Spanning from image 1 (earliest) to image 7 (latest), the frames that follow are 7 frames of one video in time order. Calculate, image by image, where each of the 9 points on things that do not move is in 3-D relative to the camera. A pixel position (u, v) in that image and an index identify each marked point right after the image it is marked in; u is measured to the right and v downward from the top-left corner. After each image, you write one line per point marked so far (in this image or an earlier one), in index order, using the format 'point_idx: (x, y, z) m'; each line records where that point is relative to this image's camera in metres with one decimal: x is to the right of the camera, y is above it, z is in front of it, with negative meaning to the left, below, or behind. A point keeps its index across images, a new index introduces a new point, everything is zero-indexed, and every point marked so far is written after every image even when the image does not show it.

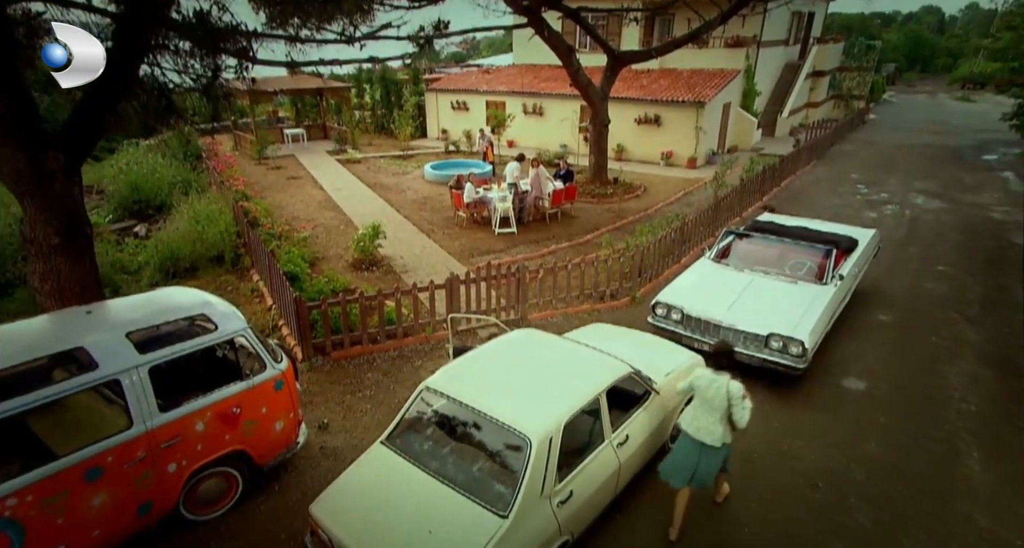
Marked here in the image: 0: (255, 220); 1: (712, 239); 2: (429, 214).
0: (-4.7, +1.0, +9.6) m
1: (+3.7, +0.7, +9.7) m
2: (-1.9, +1.4, +12.2) m
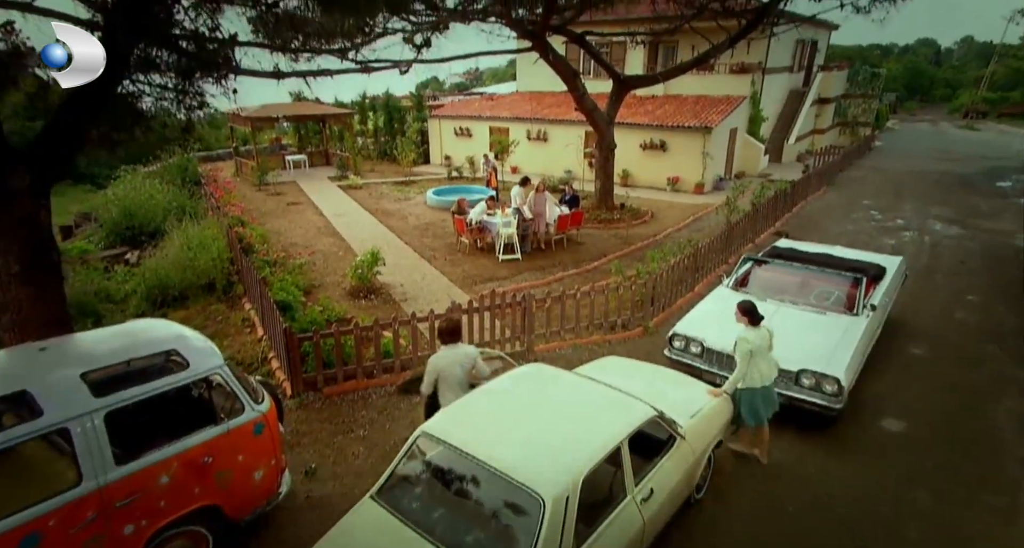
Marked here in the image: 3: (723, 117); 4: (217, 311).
0: (-4.6, +0.5, +9.2) m
1: (+3.8, +0.1, +9.3) m
2: (-1.8, +0.8, +11.8) m
3: (+6.4, +4.7, +15.7) m
4: (-4.5, -0.6, +7.9) m
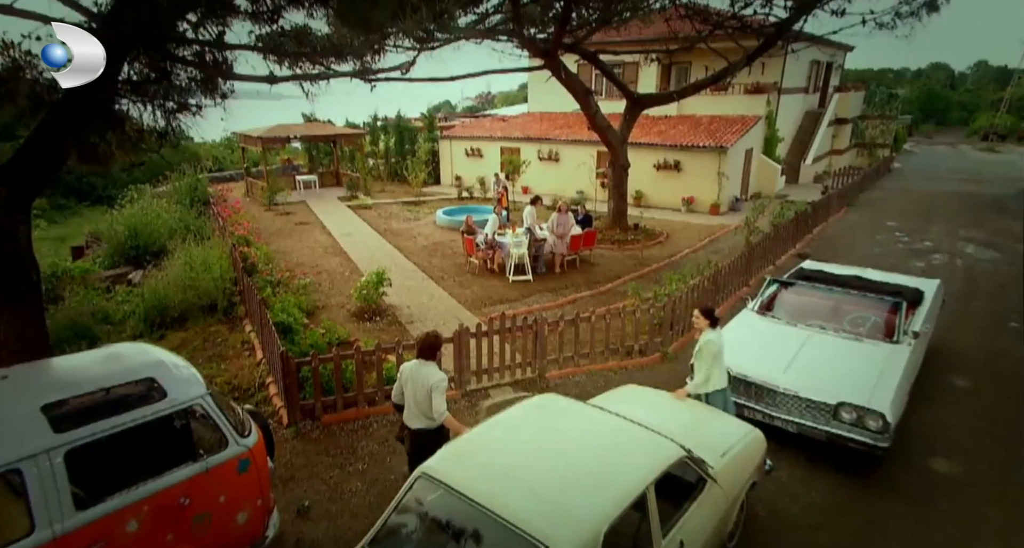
0: (-4.4, +0.1, +9.0) m
1: (+4.0, -0.2, +8.9) m
2: (-1.6, +0.3, +11.5) m
3: (+6.7, +4.0, +15.4) m
4: (-4.3, -0.9, +7.6) m
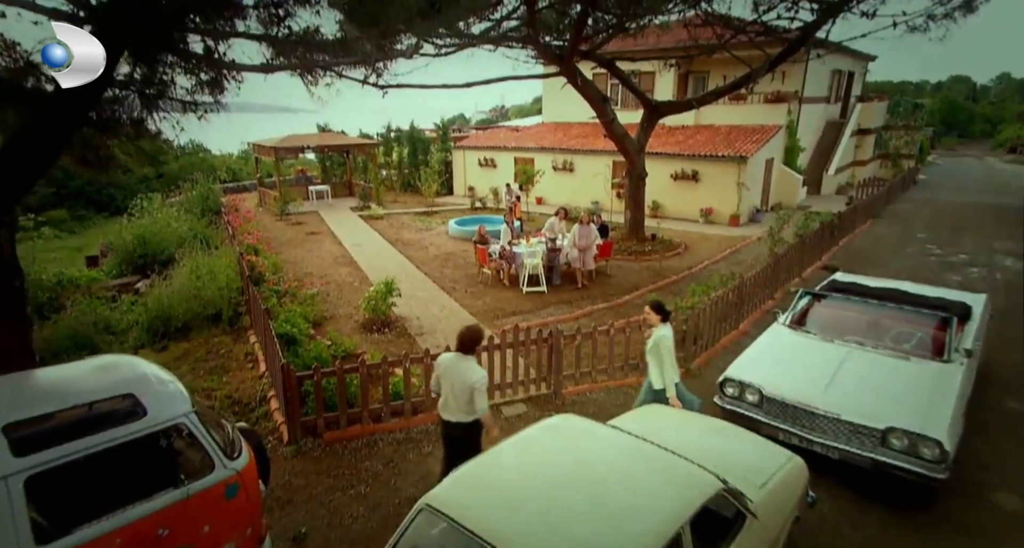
0: (-4.2, 0.0, +8.8) m
1: (+4.2, -0.4, +8.5) m
2: (-1.3, +0.1, +11.3) m
3: (+7.1, +3.7, +15.0) m
4: (-4.1, -1.0, +7.4) m
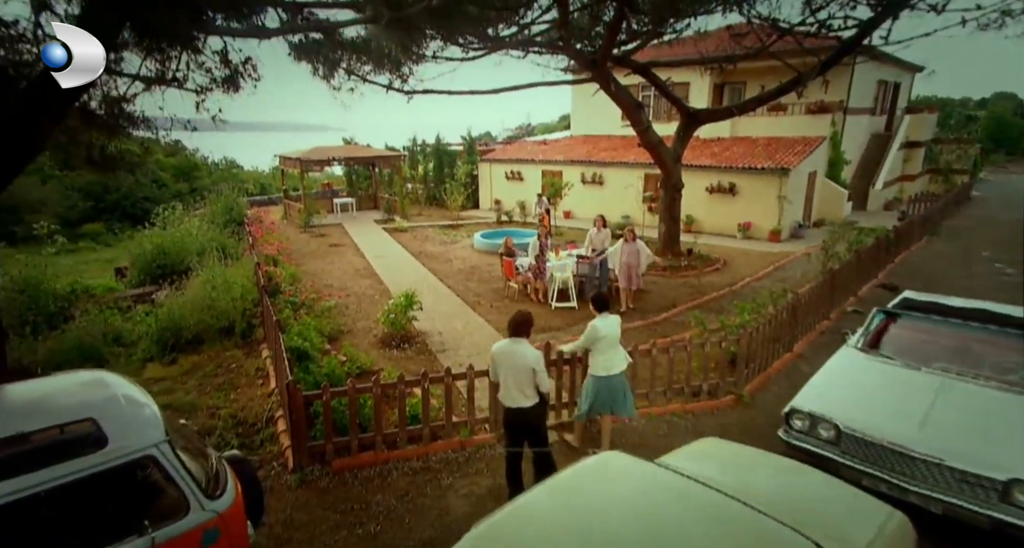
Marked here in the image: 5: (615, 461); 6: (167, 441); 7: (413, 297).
0: (-3.8, -0.2, +8.4) m
1: (+4.7, -0.7, +7.7) m
2: (-0.7, -0.2, +10.7) m
3: (+7.9, +3.1, +14.2) m
4: (-3.7, -1.1, +7.0) m
5: (+0.6, -1.0, +2.9) m
6: (-1.7, -0.8, +2.6) m
7: (-1.5, -0.3, +7.7) m
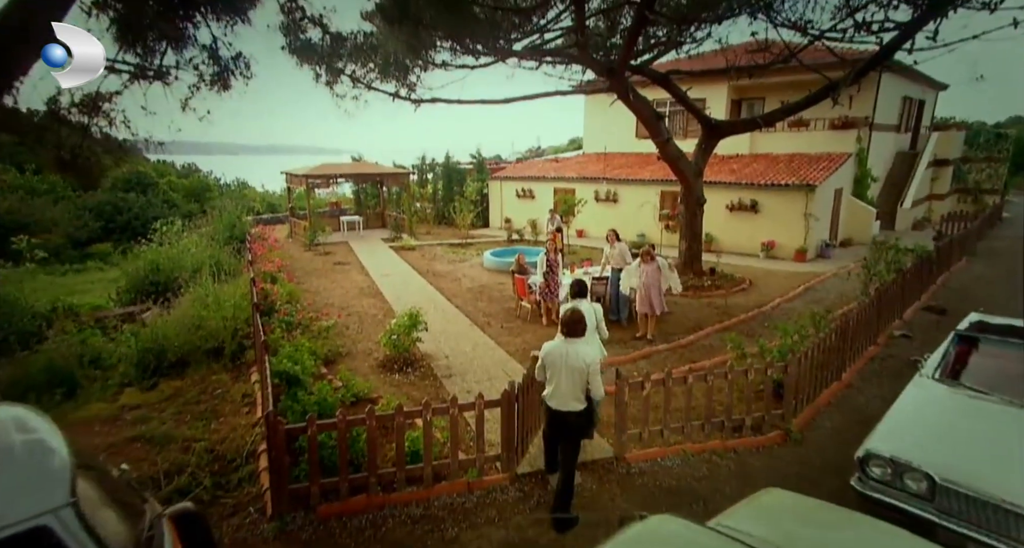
0: (-3.6, -0.5, +7.8) m
1: (+4.8, -1.0, +7.0) m
2: (-0.5, -0.6, +10.1) m
3: (+8.2, +2.6, +13.6) m
4: (-3.6, -1.3, +6.3) m
5: (+0.7, -1.1, +2.2) m
6: (-1.6, -0.9, +2.0) m
7: (-1.3, -0.6, +7.1) m
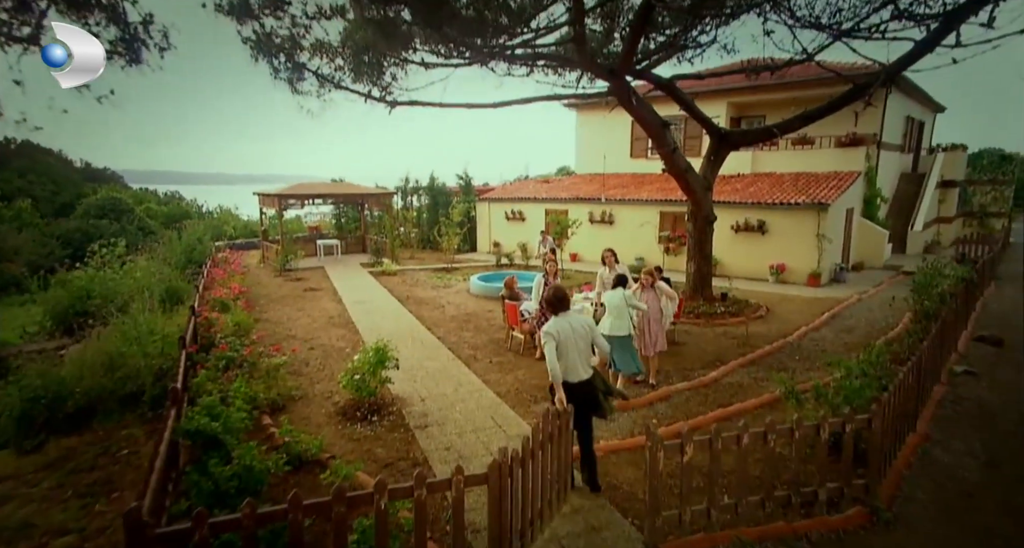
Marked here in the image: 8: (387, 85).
0: (-3.7, -0.8, +6.5) m
1: (+4.7, -1.2, +5.8) m
2: (-0.7, -1.0, +8.8) m
3: (+7.9, +2.0, +12.7) m
4: (-3.7, -1.6, +5.0) m
5: (+0.7, -1.1, +0.9) m
6: (-1.6, -0.9, +0.7) m
7: (-1.4, -0.9, +5.8) m
8: (-1.8, +2.7, +7.5) m
